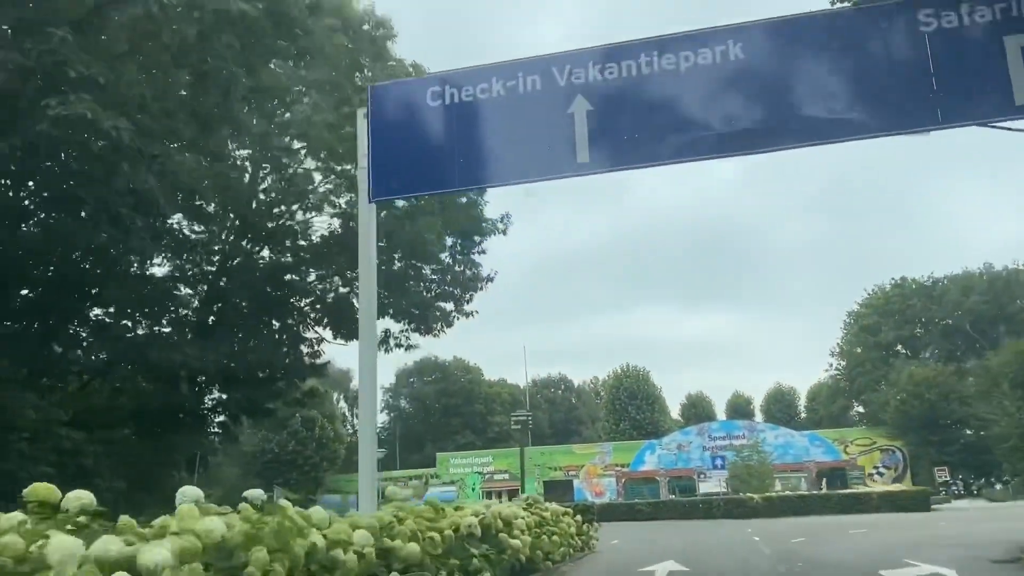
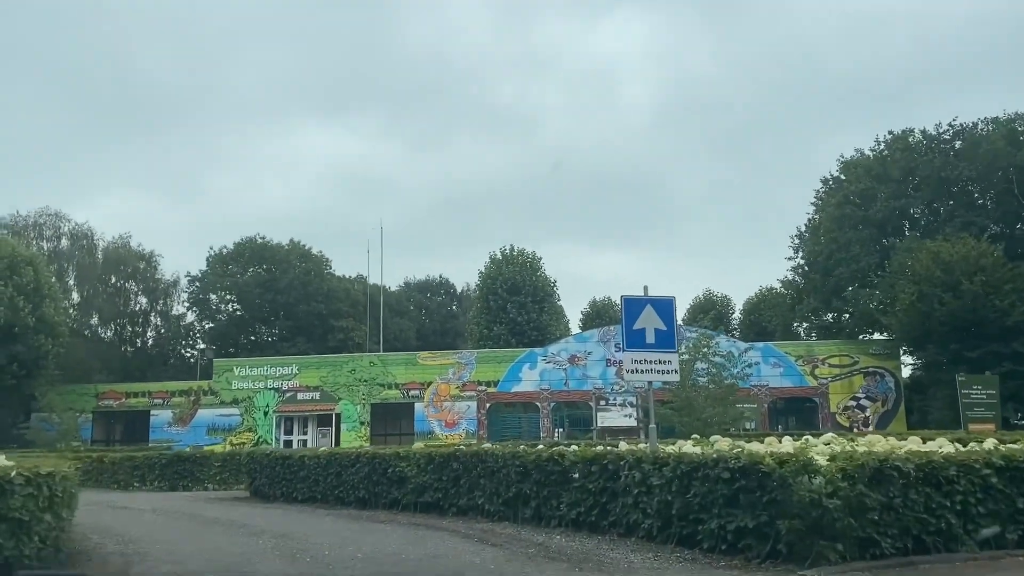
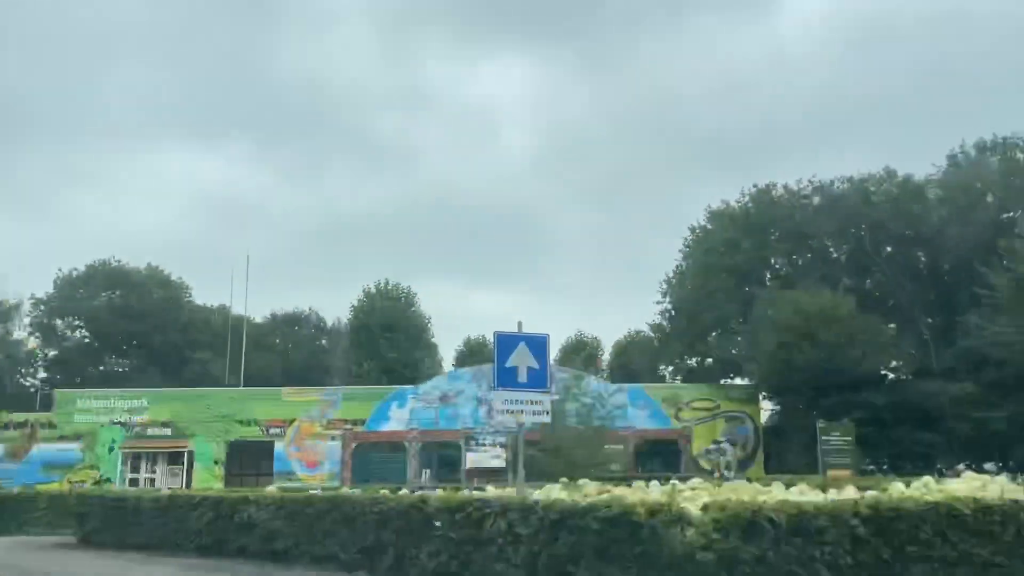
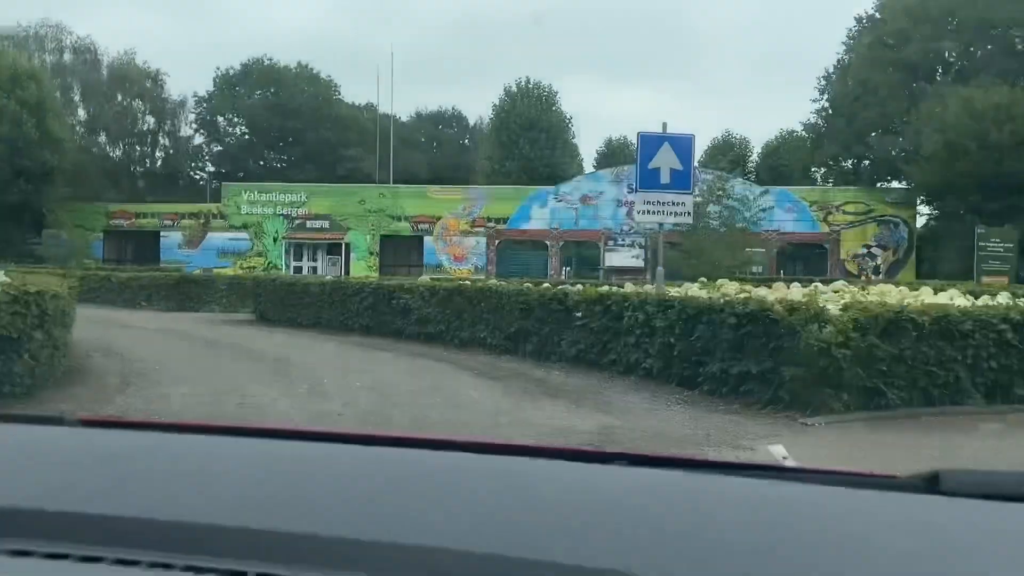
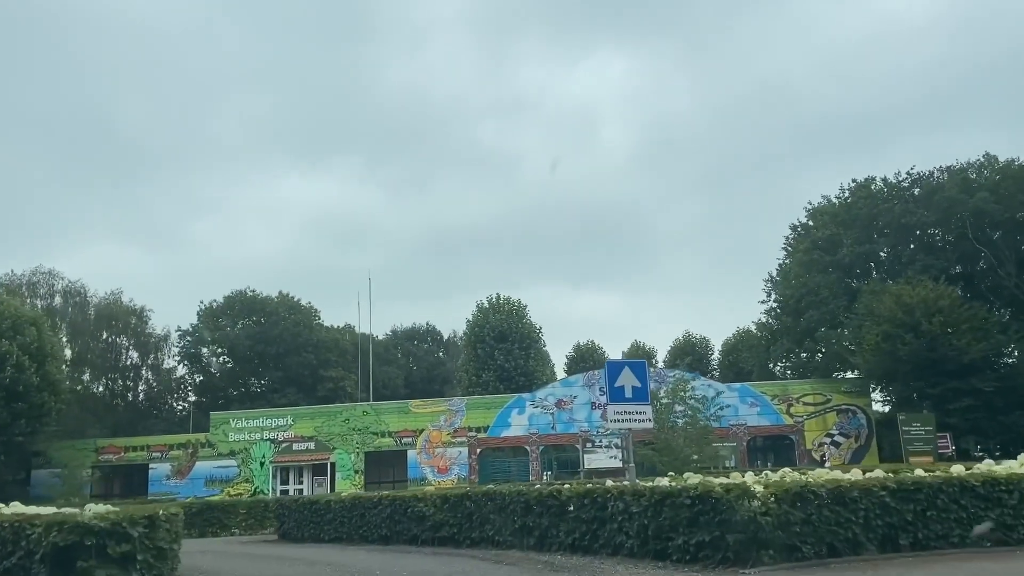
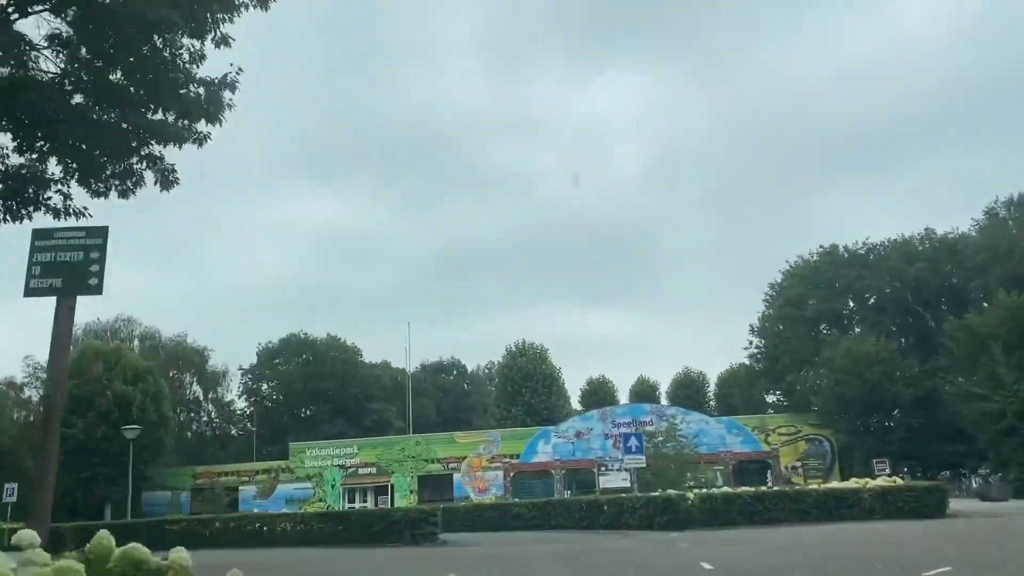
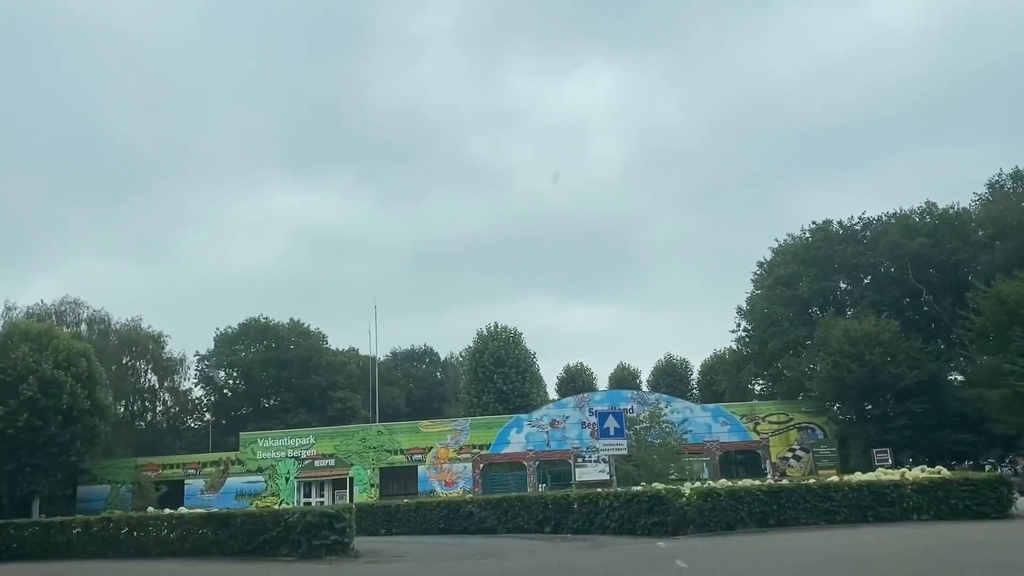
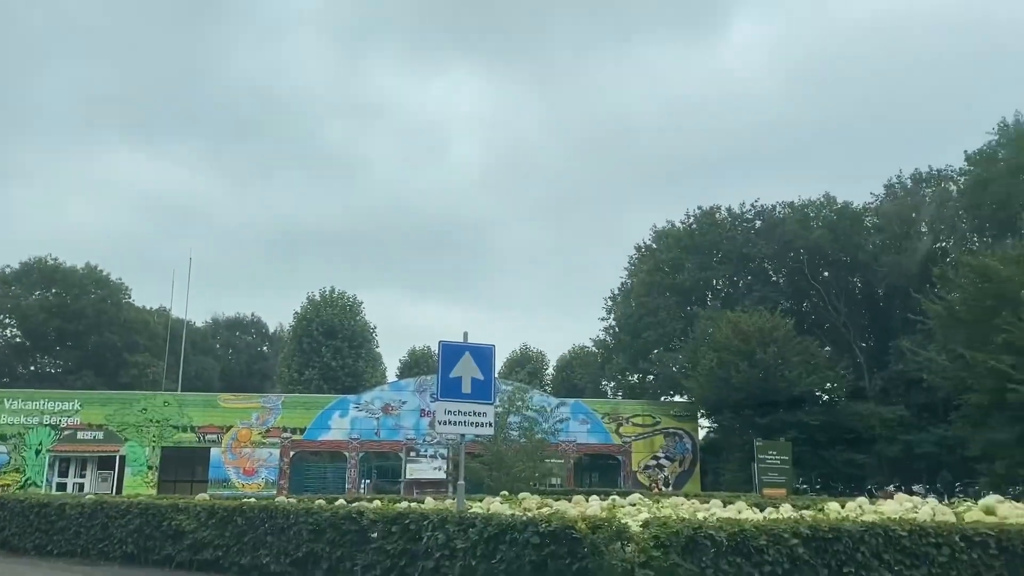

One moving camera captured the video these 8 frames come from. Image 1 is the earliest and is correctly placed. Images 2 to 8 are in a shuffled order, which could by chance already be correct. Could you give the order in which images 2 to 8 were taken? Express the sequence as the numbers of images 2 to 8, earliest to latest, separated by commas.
6, 7, 5, 2, 4, 3, 8
